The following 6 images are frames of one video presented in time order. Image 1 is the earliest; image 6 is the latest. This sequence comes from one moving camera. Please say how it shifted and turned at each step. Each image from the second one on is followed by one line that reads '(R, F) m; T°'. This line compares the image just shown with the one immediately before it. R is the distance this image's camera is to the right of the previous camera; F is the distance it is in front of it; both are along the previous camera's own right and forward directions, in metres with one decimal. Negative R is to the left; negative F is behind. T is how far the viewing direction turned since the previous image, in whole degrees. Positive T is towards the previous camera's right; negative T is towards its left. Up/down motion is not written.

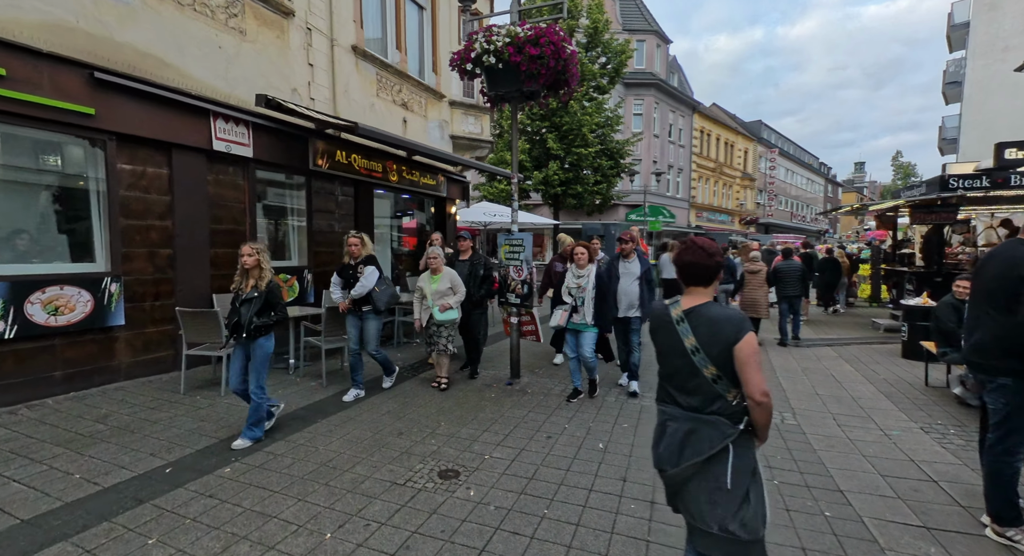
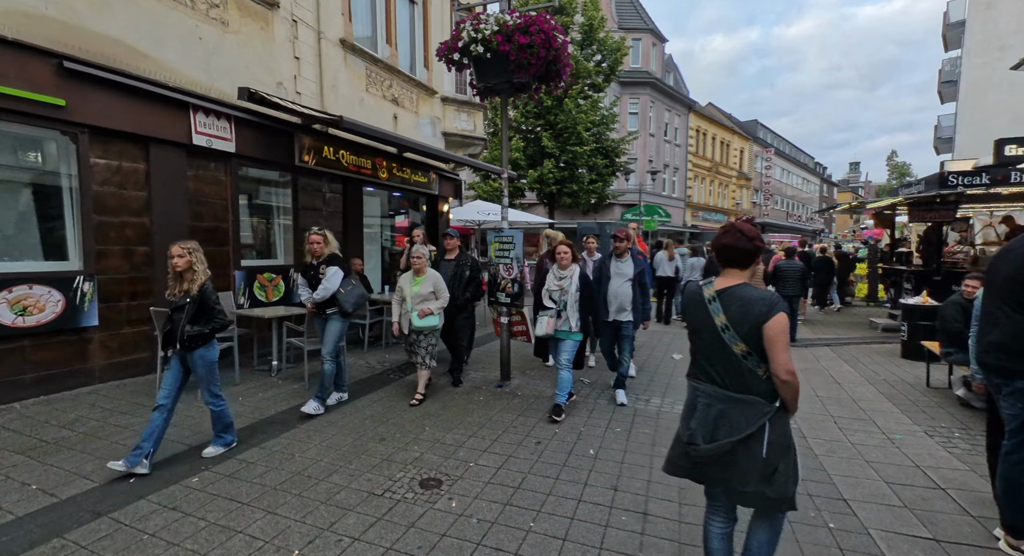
(+0.1, +0.2) m; 0°
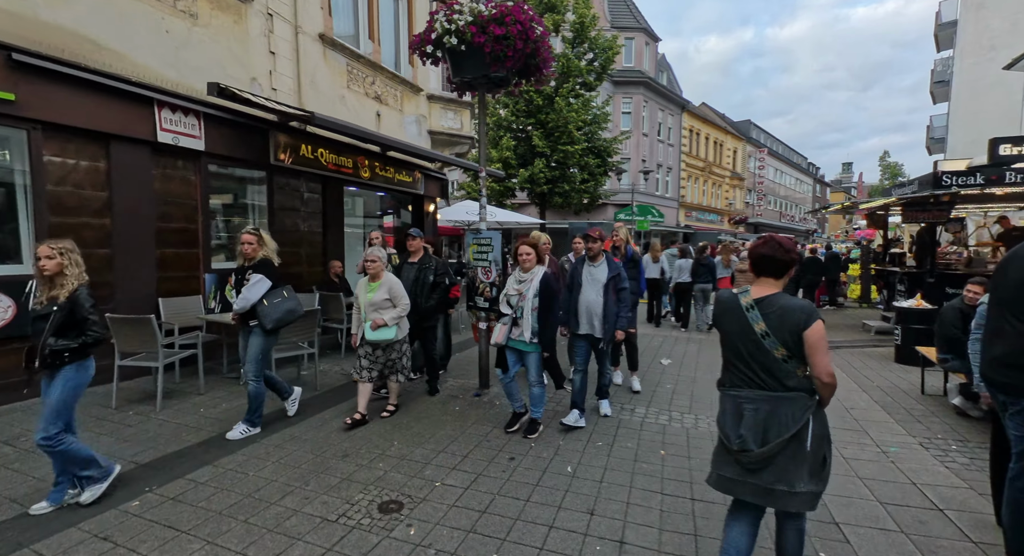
(+0.2, +0.2) m; +1°
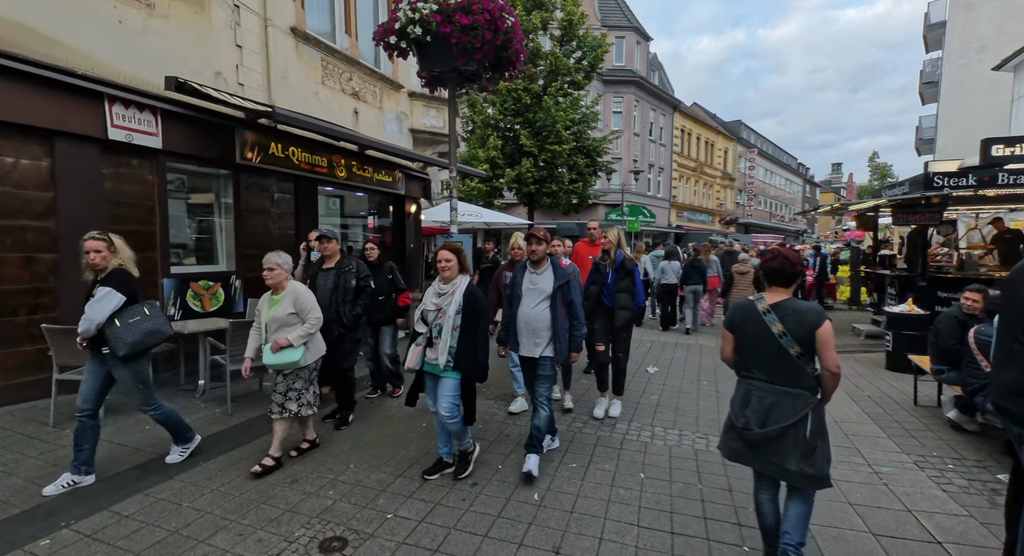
(+0.2, +0.3) m; +1°
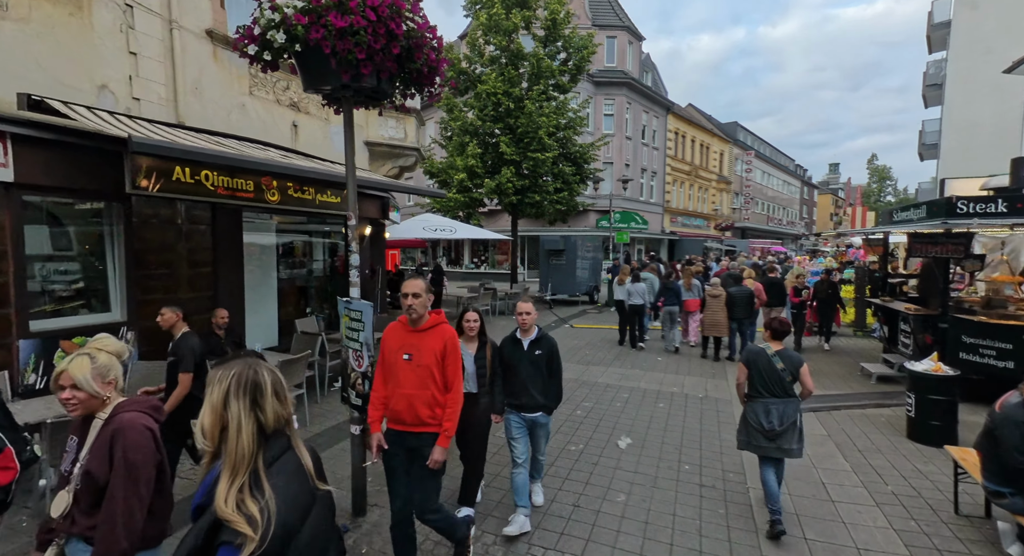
(+0.6, +1.2) m; 0°
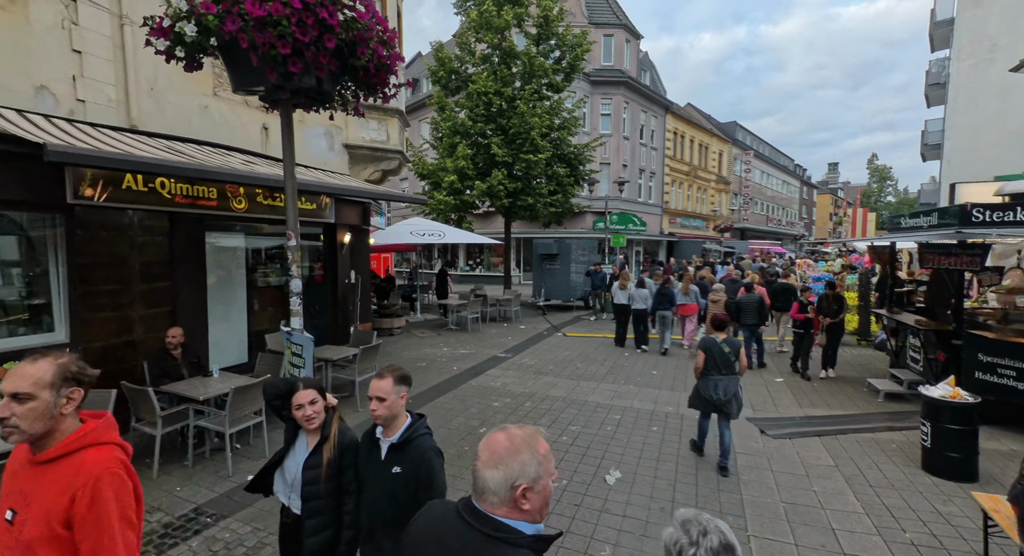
(+0.2, +0.5) m; 0°
